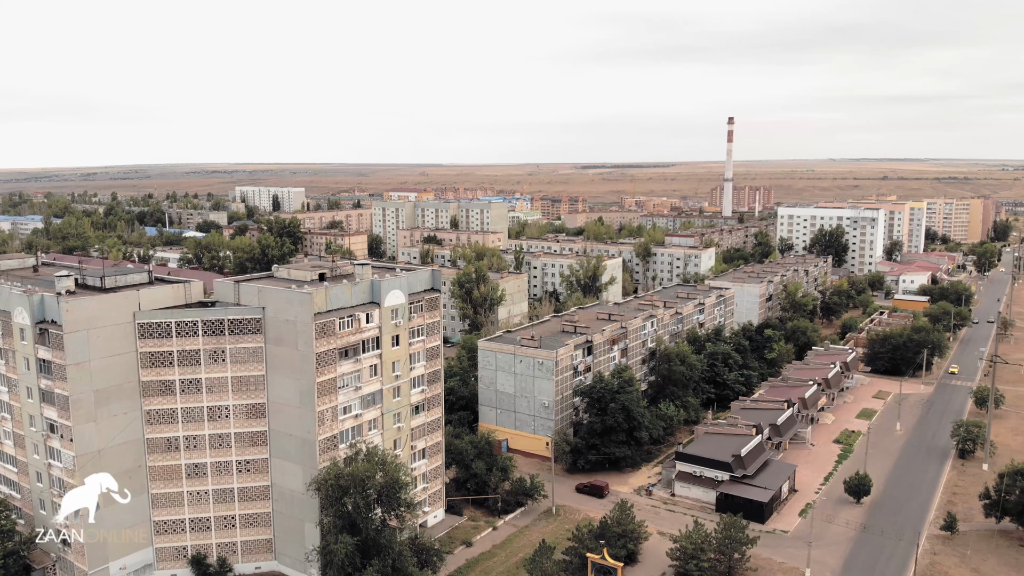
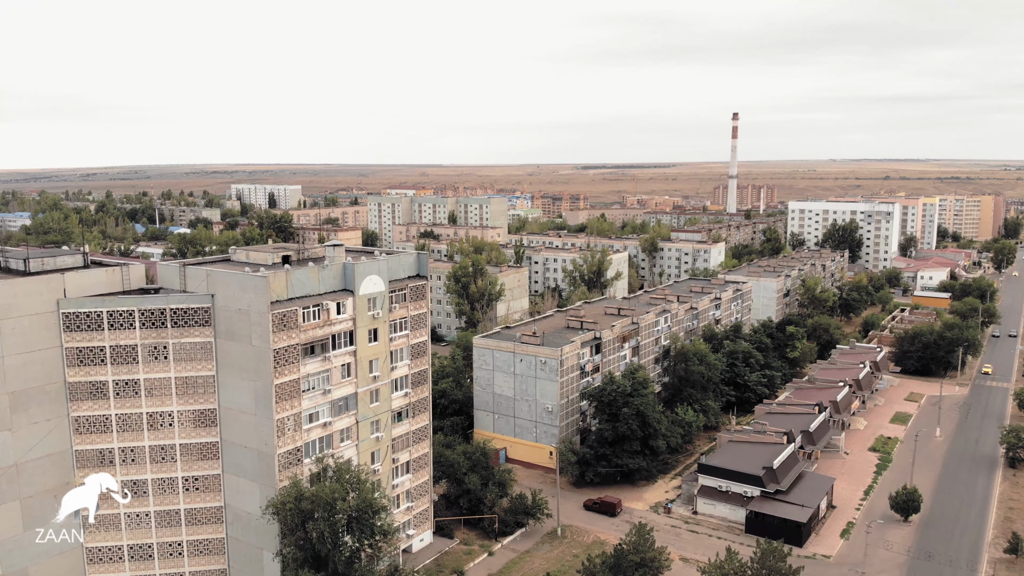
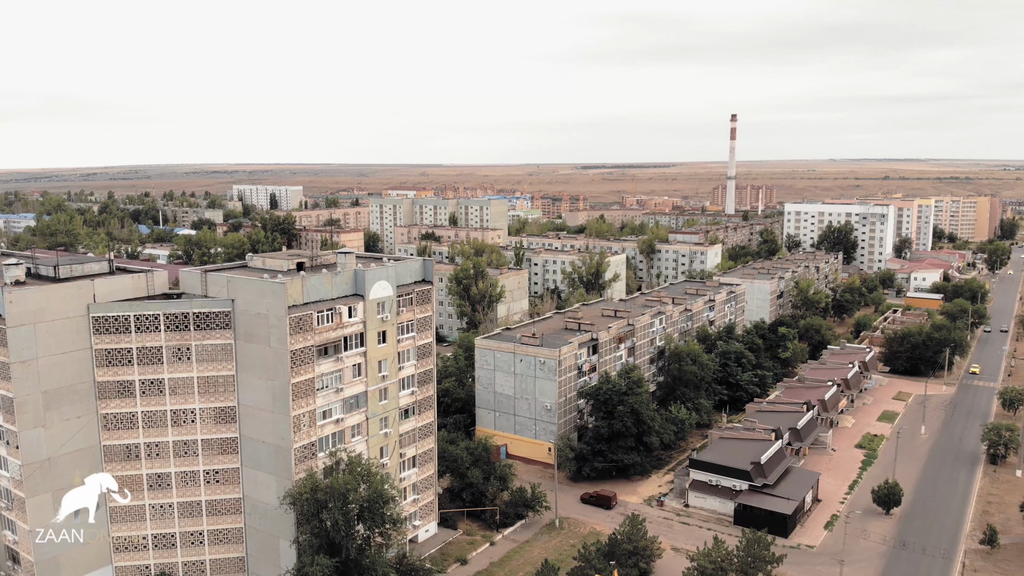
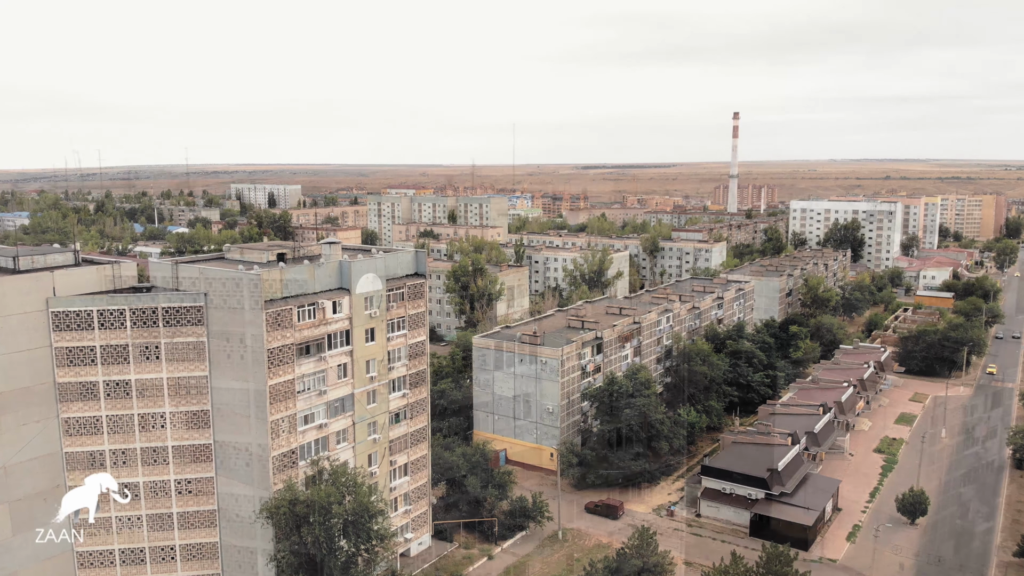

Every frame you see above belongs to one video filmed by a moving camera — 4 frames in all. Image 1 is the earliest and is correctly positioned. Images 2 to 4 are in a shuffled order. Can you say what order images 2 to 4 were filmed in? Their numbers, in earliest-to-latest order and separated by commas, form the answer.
3, 2, 4
